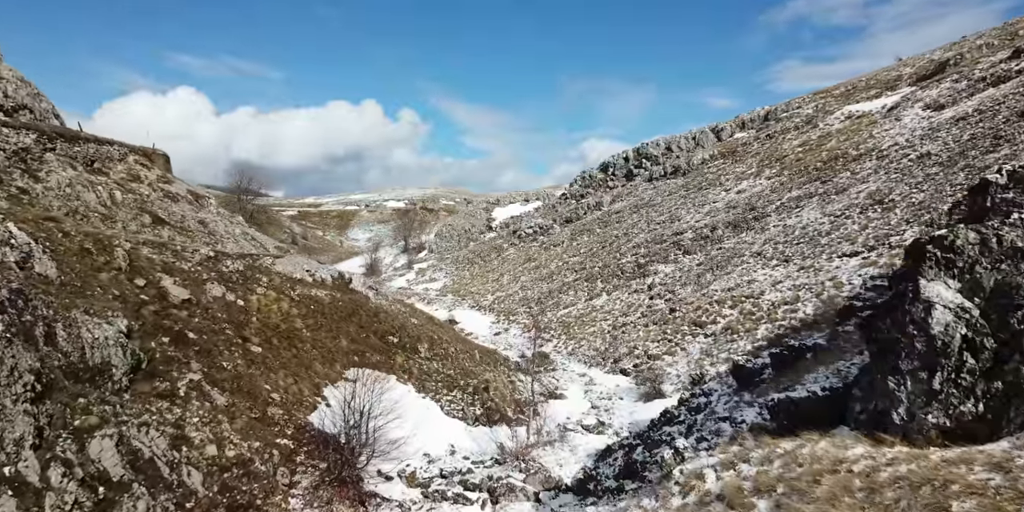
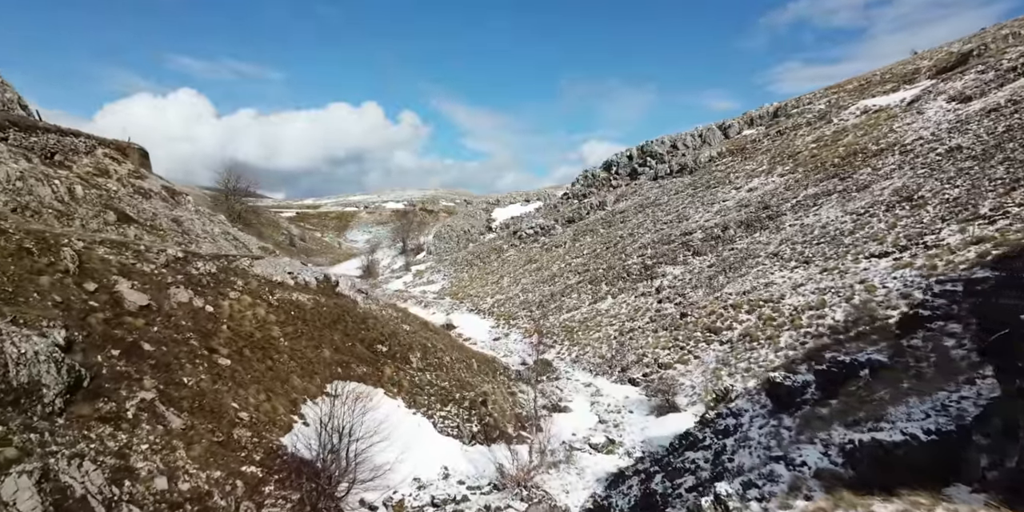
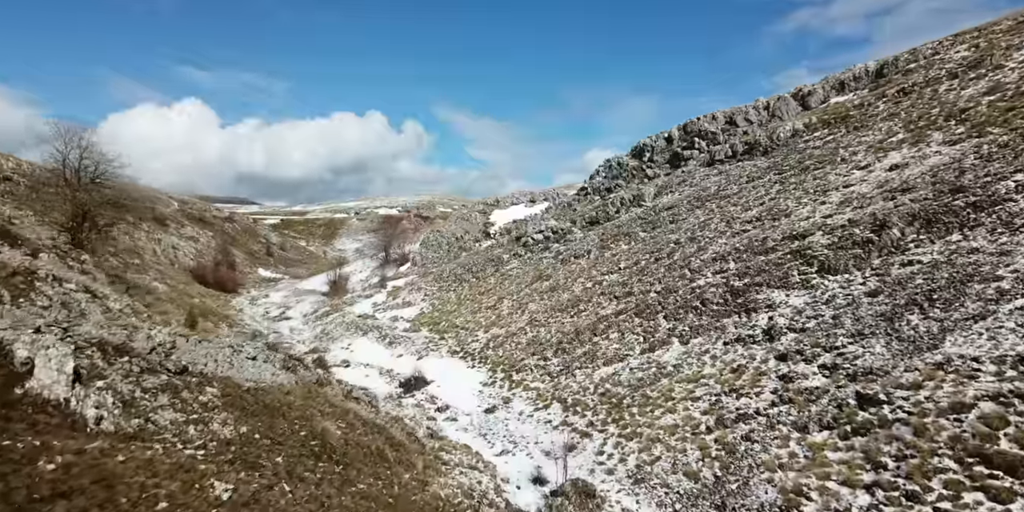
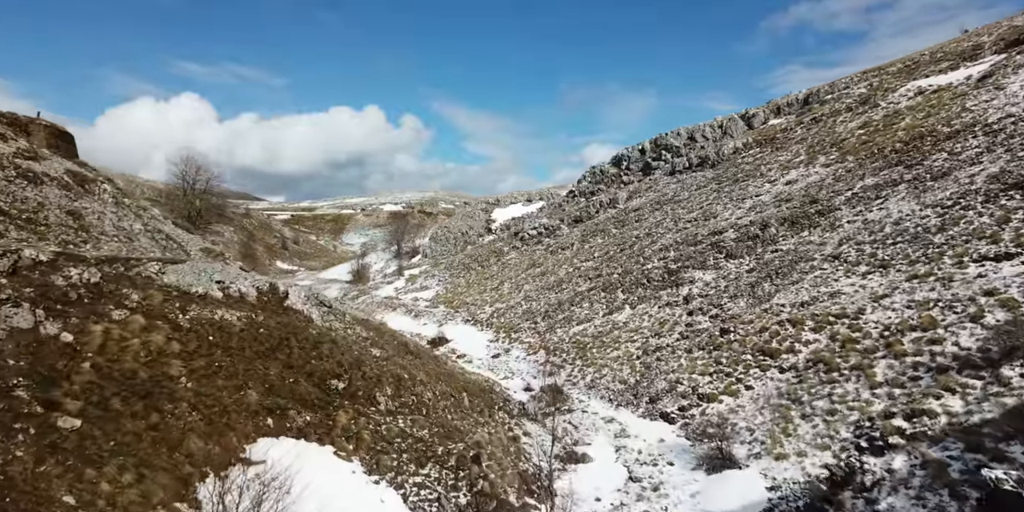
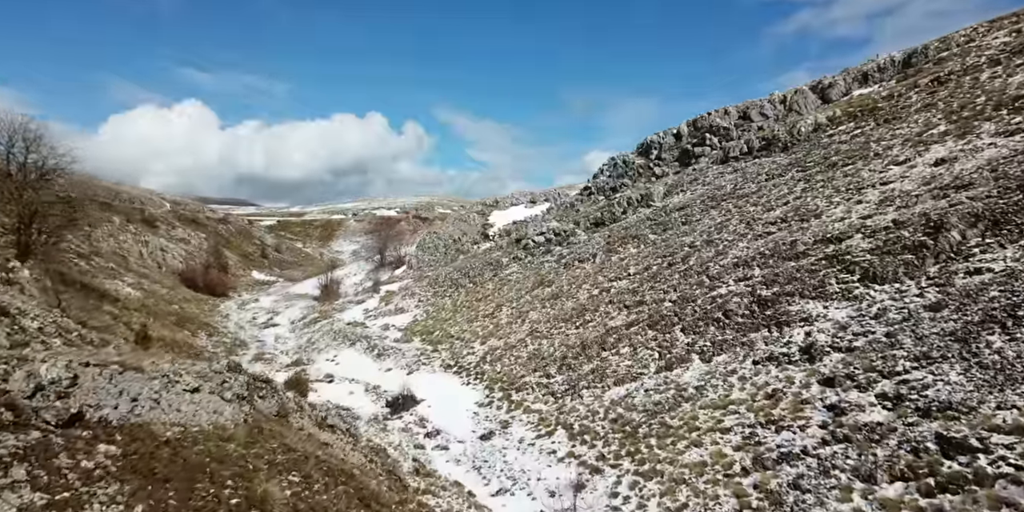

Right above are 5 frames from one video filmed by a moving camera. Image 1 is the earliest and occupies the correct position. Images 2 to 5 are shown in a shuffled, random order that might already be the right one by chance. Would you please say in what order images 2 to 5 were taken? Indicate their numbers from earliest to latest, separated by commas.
2, 4, 3, 5
